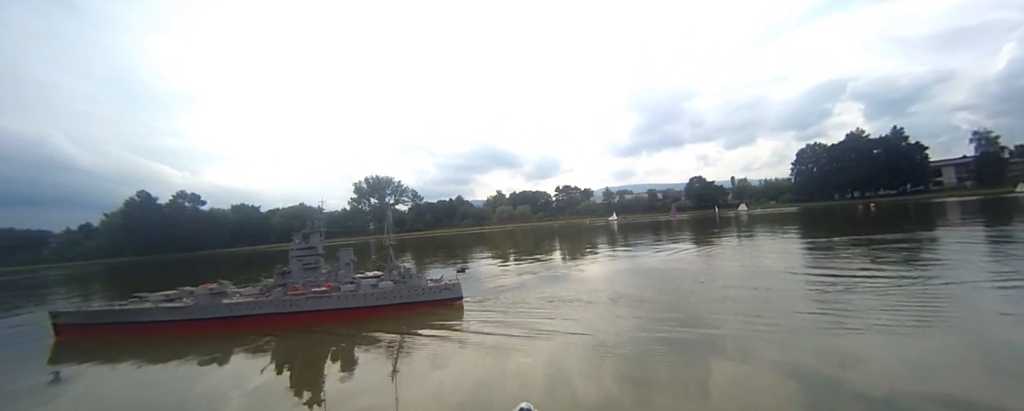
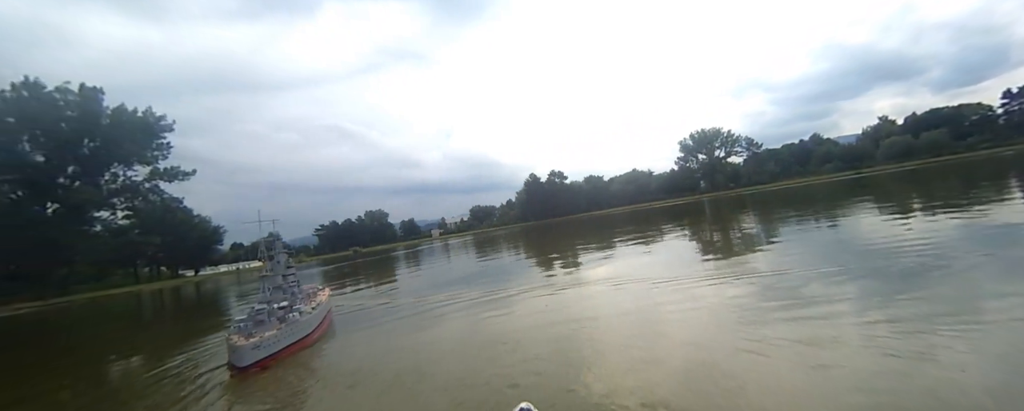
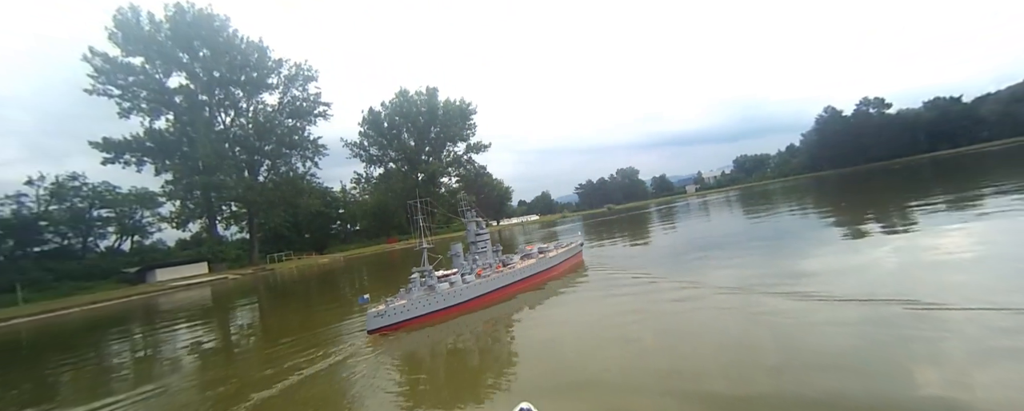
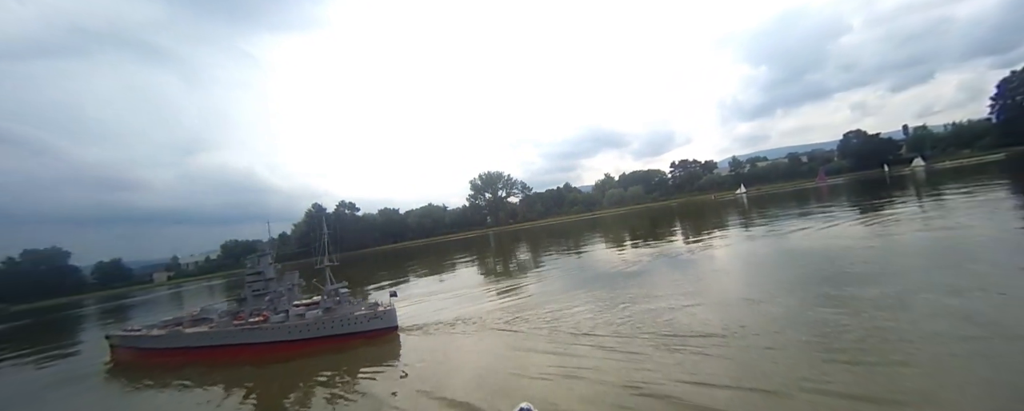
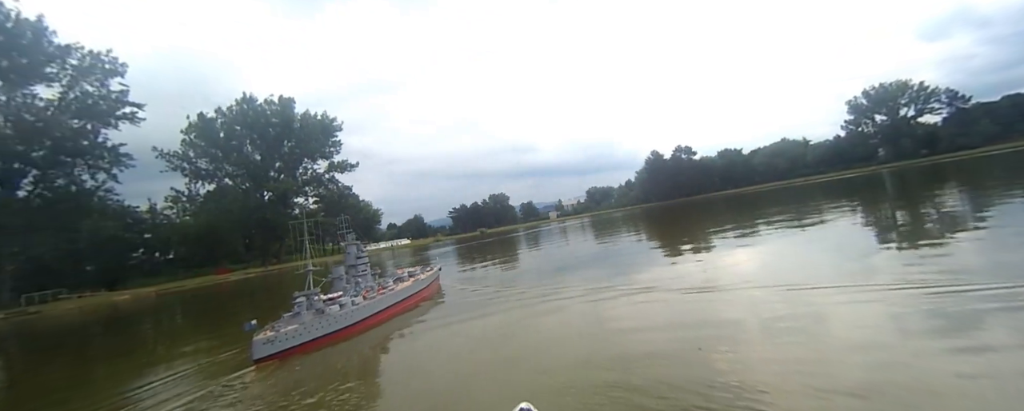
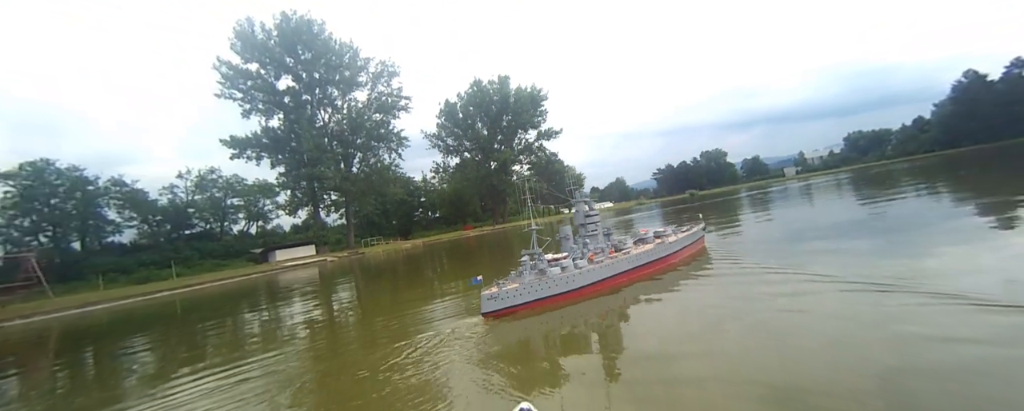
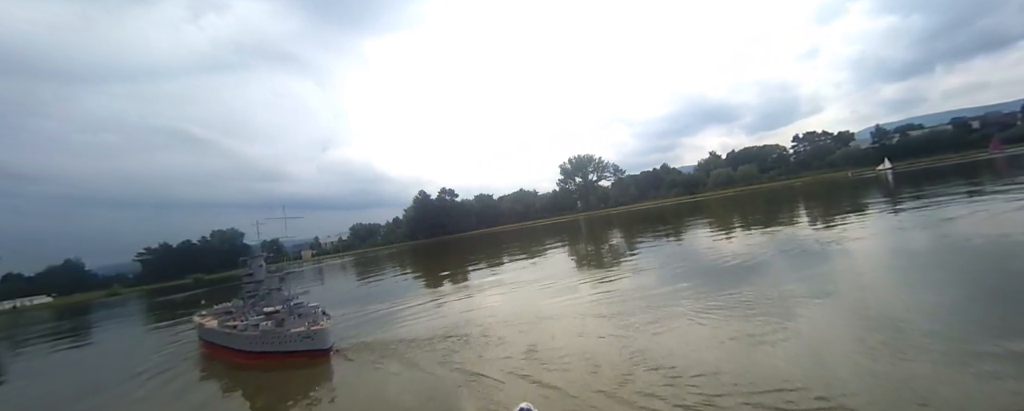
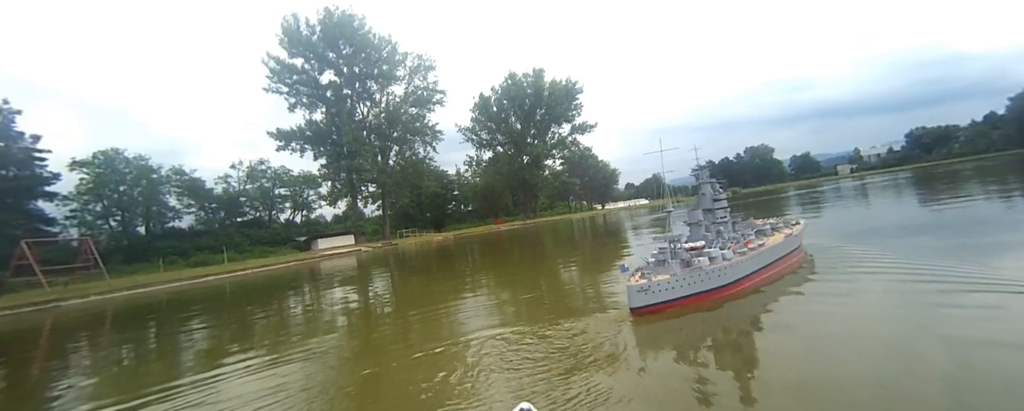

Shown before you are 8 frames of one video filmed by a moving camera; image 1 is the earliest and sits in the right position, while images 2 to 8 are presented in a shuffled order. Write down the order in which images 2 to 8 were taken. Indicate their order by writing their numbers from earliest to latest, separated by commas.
4, 7, 2, 5, 3, 6, 8
